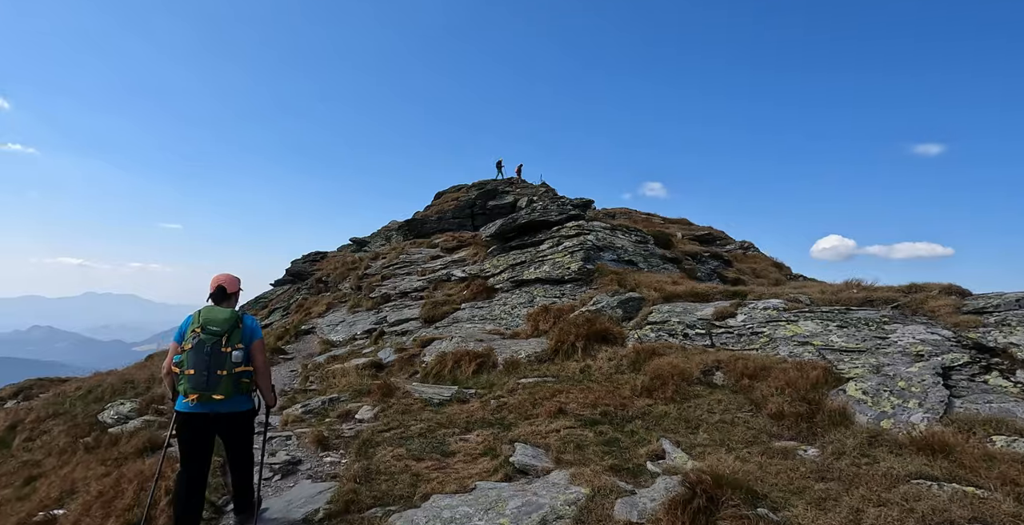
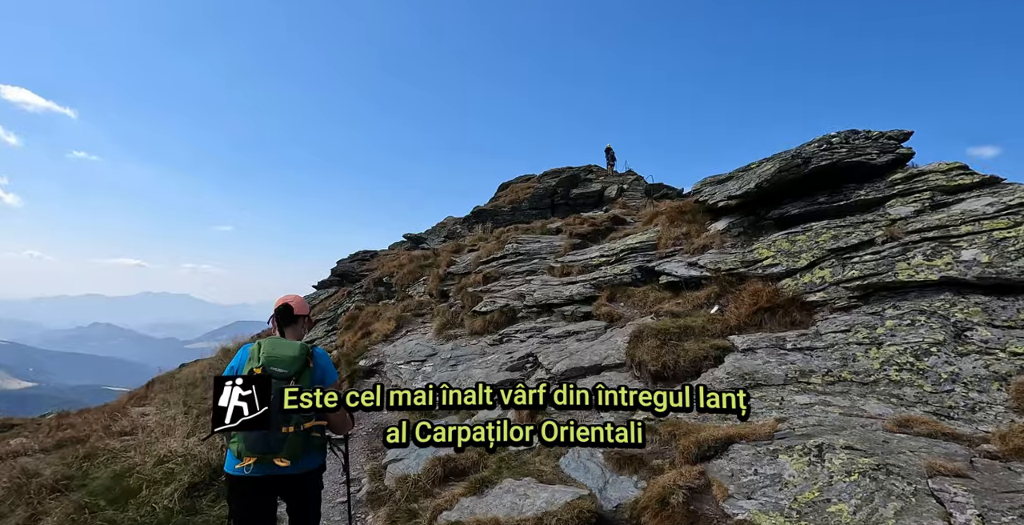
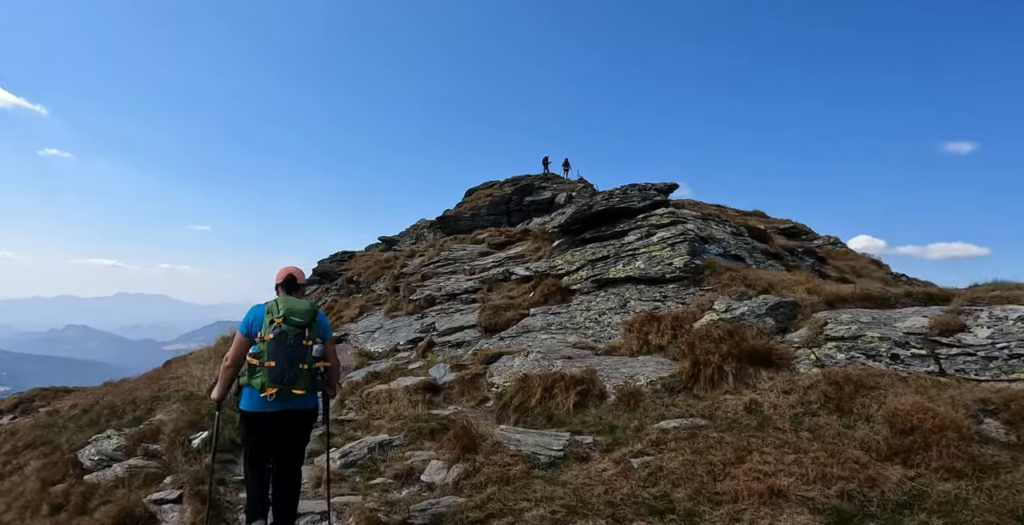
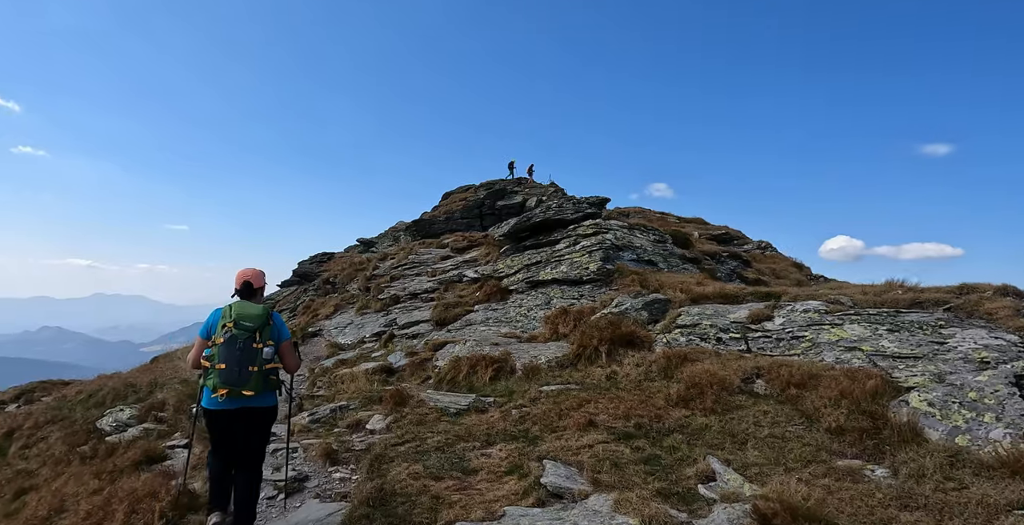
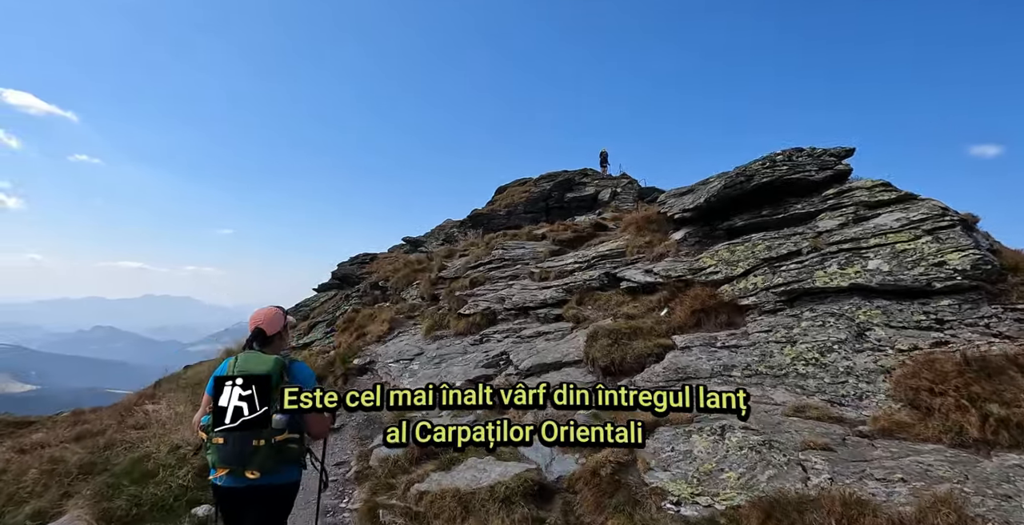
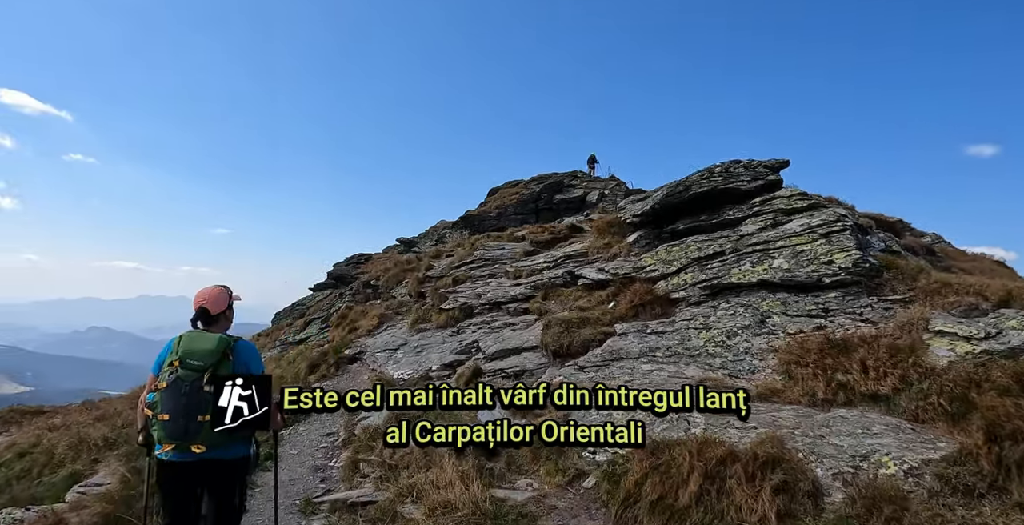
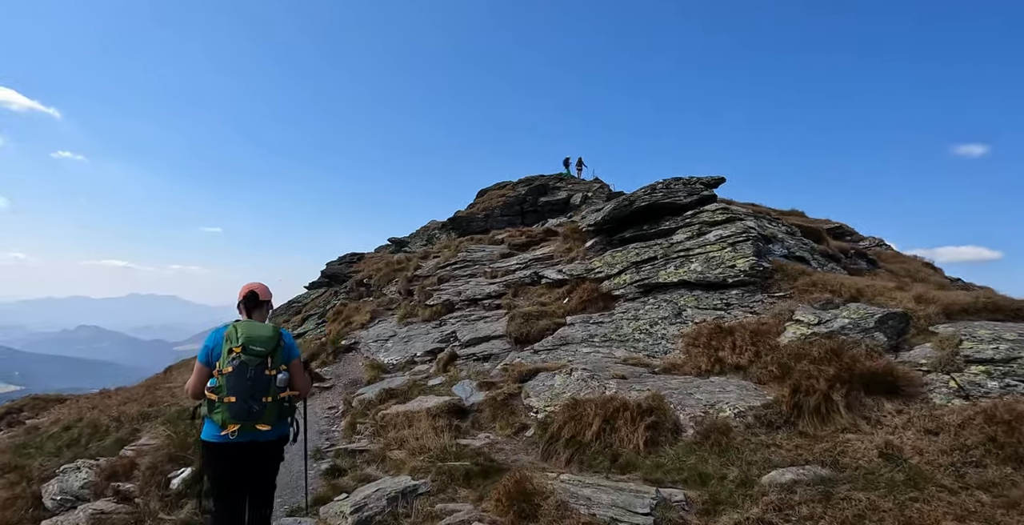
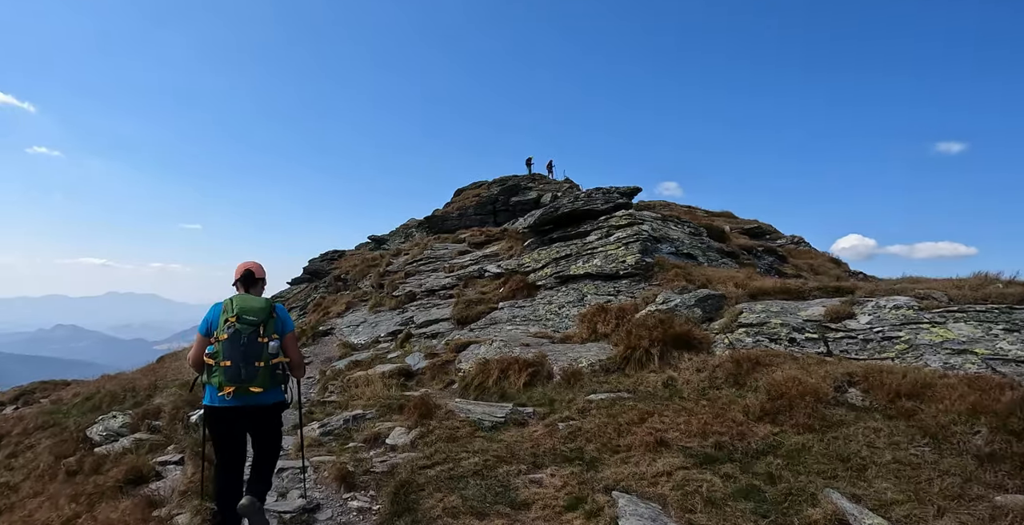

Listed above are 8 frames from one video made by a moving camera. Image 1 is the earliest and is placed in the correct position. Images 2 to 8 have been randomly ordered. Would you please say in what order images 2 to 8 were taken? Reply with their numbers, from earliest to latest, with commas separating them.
4, 8, 3, 7, 6, 5, 2
